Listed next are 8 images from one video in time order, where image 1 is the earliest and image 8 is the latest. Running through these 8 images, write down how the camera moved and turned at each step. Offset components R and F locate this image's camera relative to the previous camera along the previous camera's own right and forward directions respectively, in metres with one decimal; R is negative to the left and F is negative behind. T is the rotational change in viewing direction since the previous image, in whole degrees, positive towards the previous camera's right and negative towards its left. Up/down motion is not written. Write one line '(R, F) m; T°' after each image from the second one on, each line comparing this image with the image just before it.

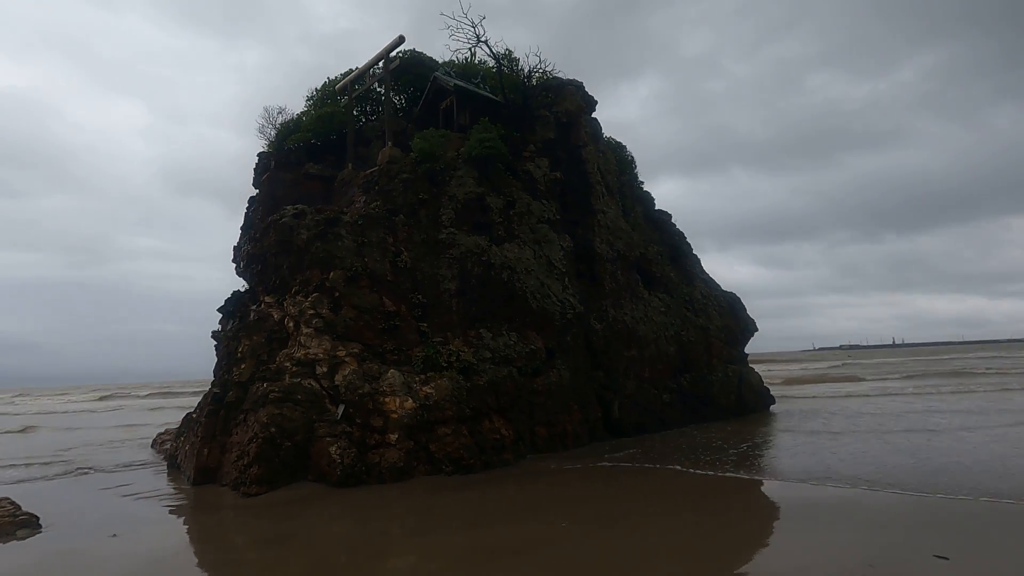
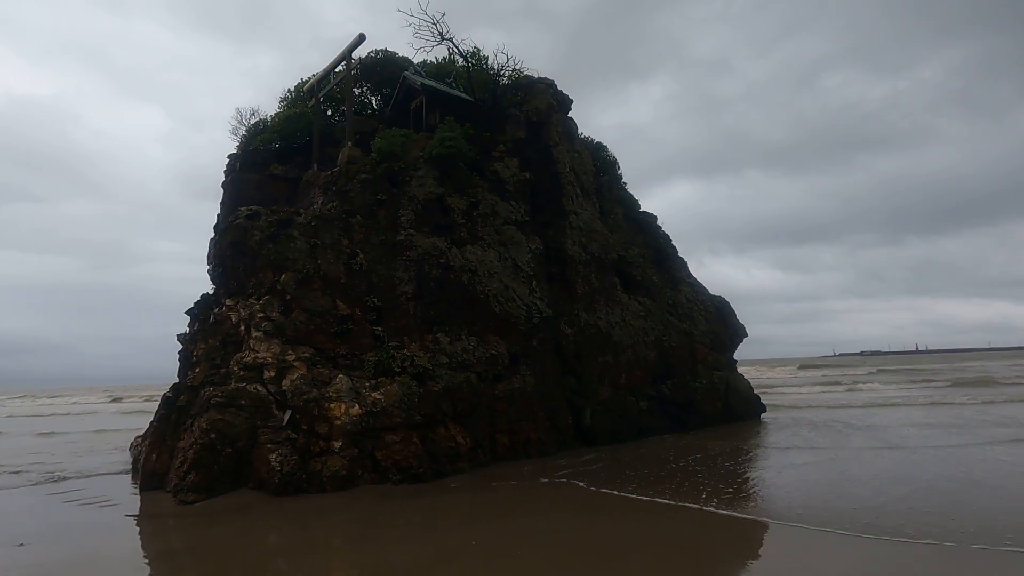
(+1.3, +0.4) m; -2°
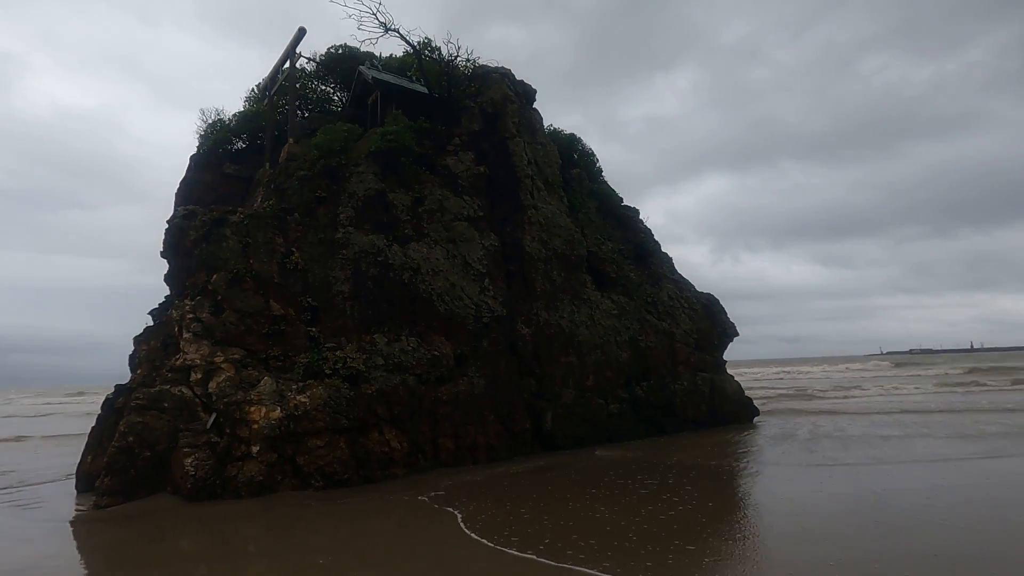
(+2.1, +0.6) m; -4°
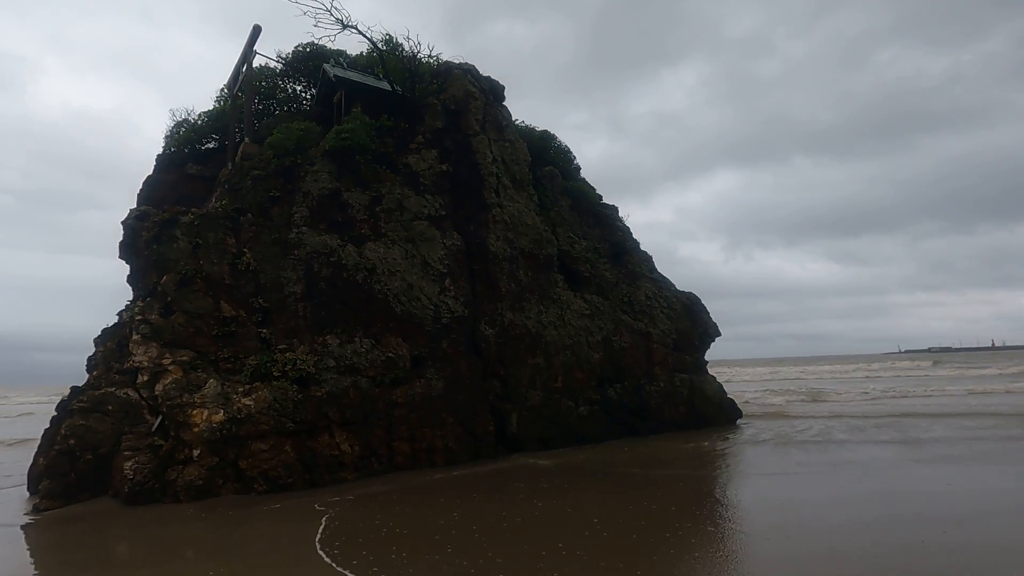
(+1.3, +0.3) m; -1°
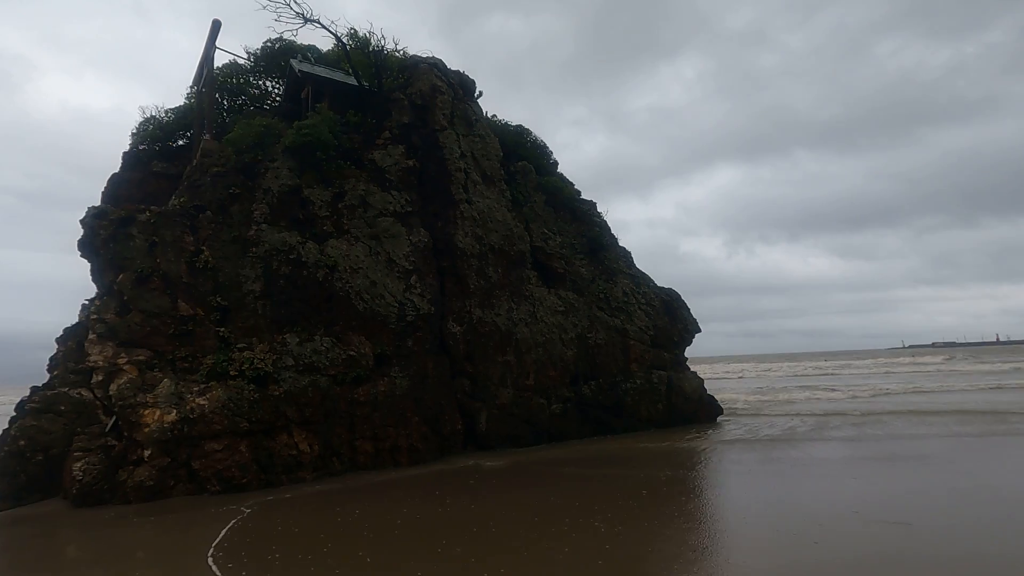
(+0.9, +0.2) m; 0°
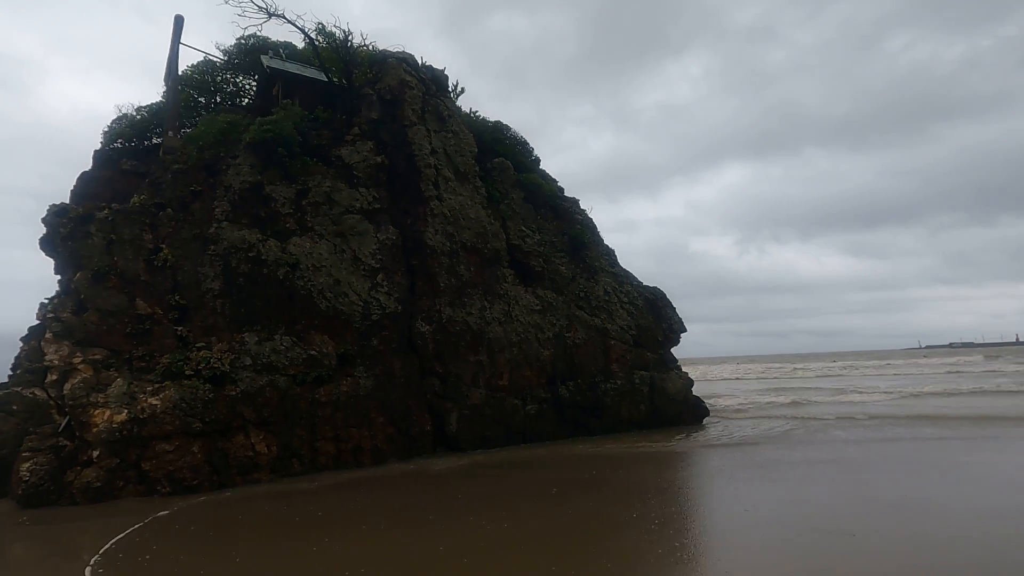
(+1.0, +0.3) m; -1°
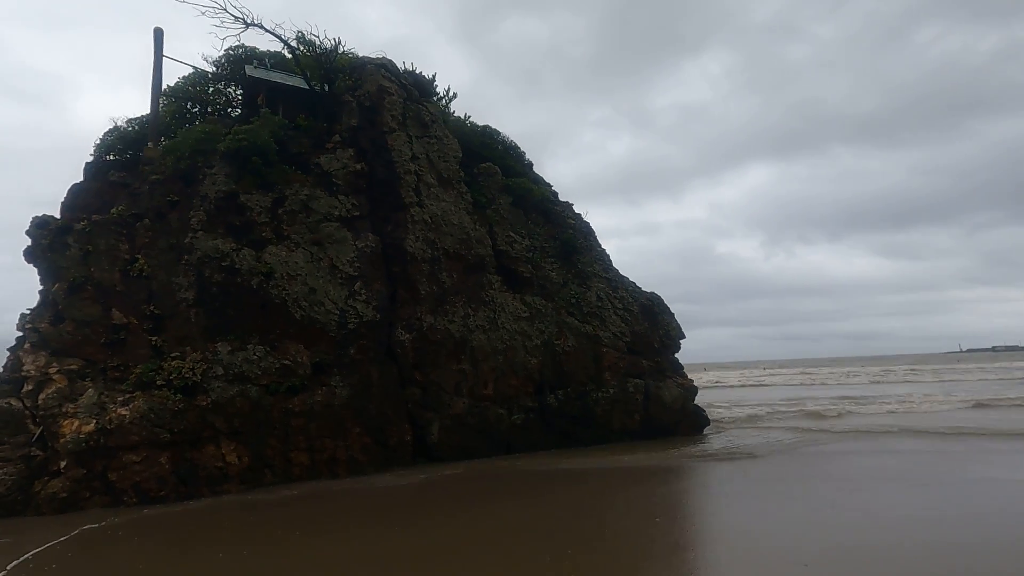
(+1.1, +0.3) m; -3°
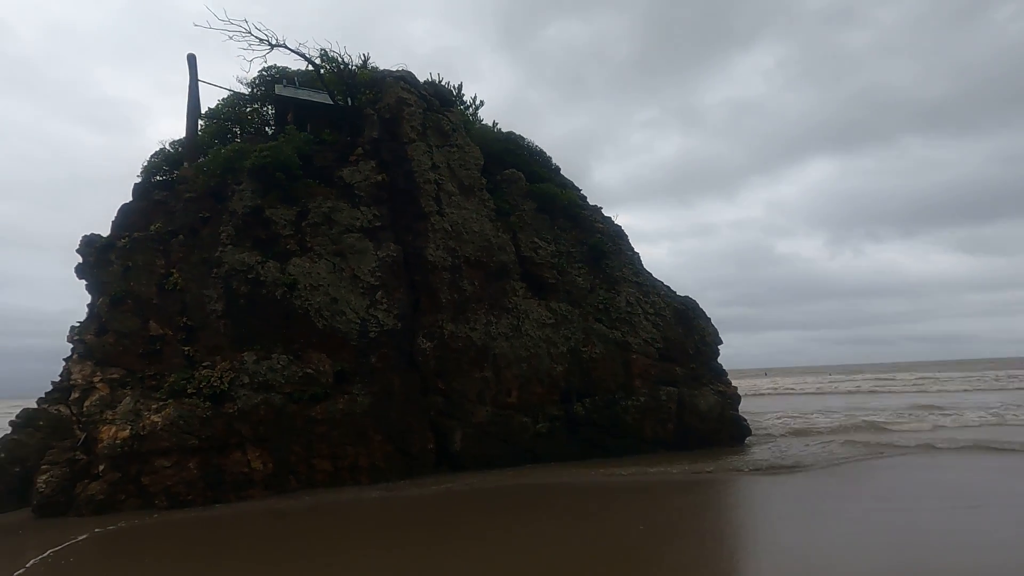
(+0.8, +0.2) m; -6°
